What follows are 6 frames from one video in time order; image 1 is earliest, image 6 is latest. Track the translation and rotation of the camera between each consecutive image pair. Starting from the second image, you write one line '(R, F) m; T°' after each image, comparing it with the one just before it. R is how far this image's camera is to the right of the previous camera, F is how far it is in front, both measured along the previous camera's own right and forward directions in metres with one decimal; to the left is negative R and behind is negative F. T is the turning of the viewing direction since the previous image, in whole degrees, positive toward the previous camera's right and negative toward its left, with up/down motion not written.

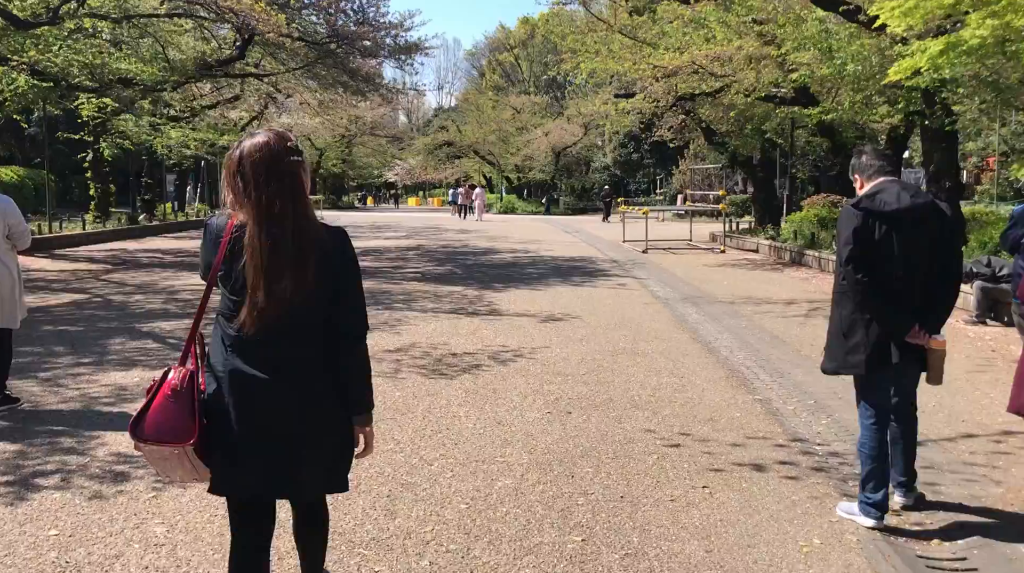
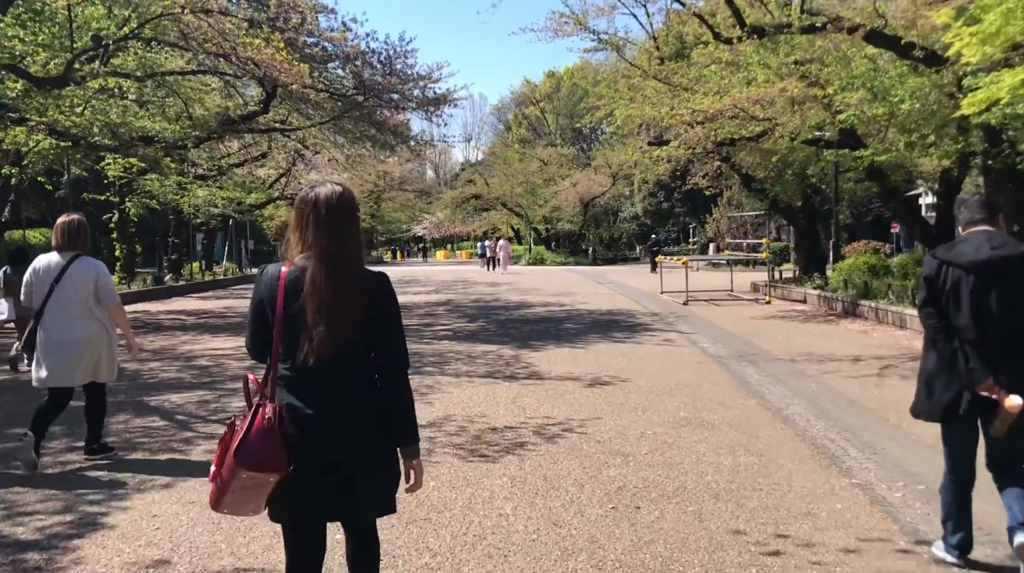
(-0.1, +0.9) m; -2°
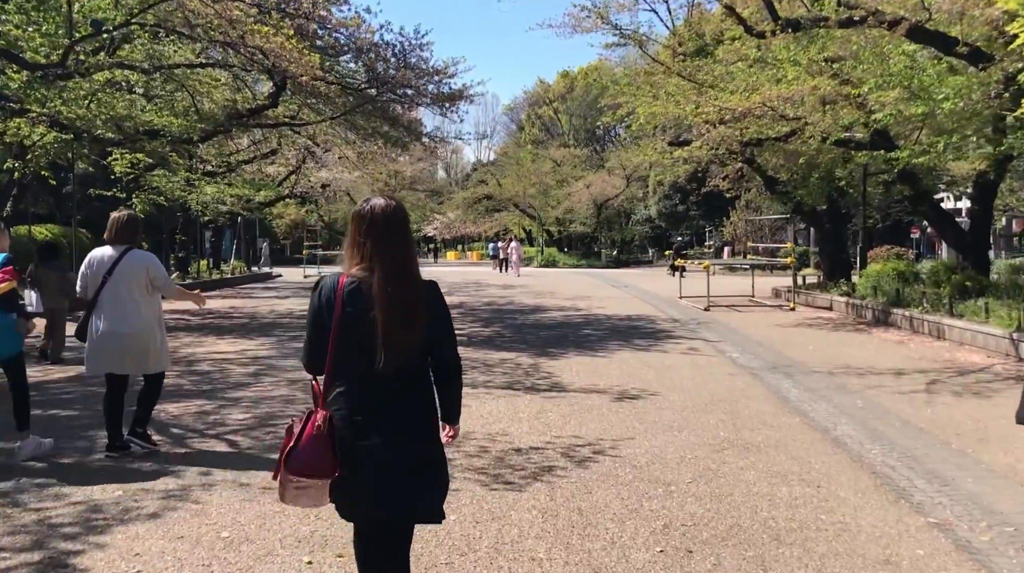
(-0.1, +0.7) m; -1°
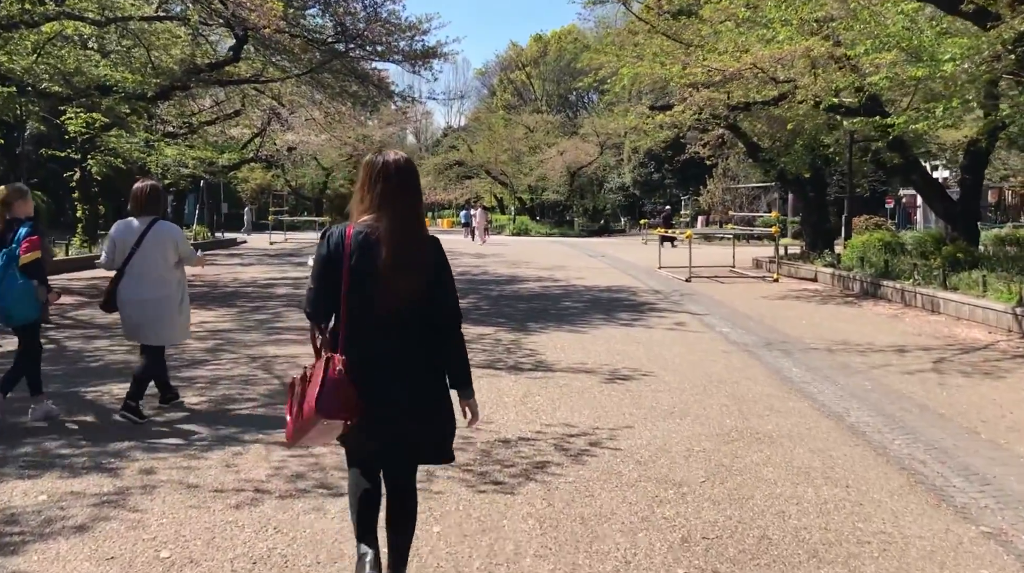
(-0.1, +0.7) m; +2°
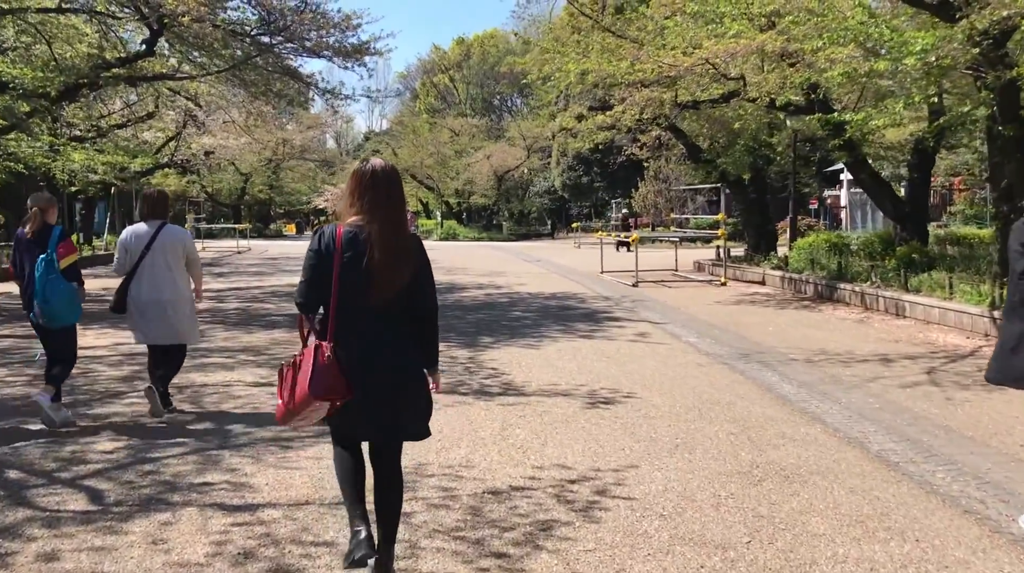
(-0.3, +1.0) m; +4°
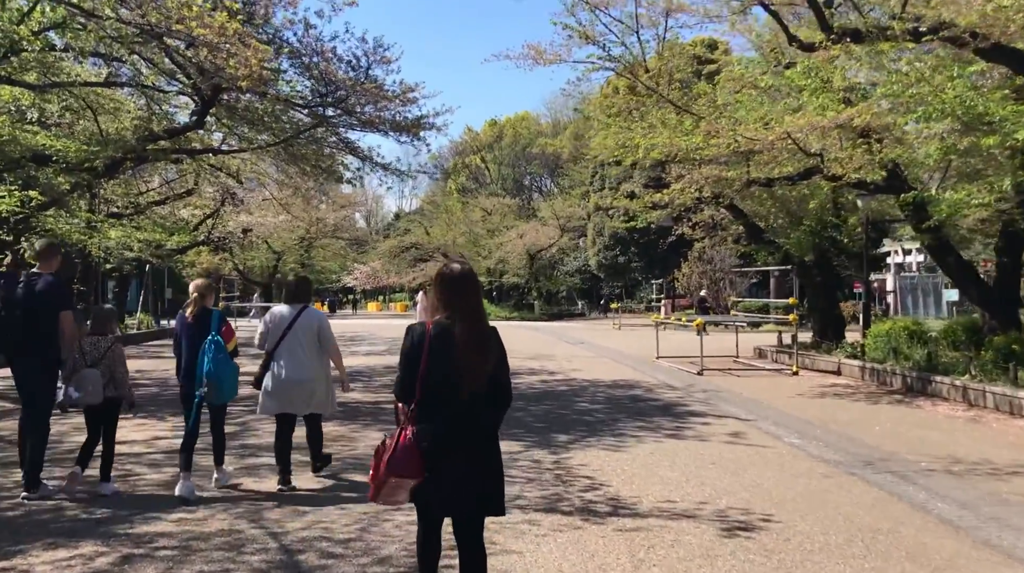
(-0.6, +1.1) m; -1°
